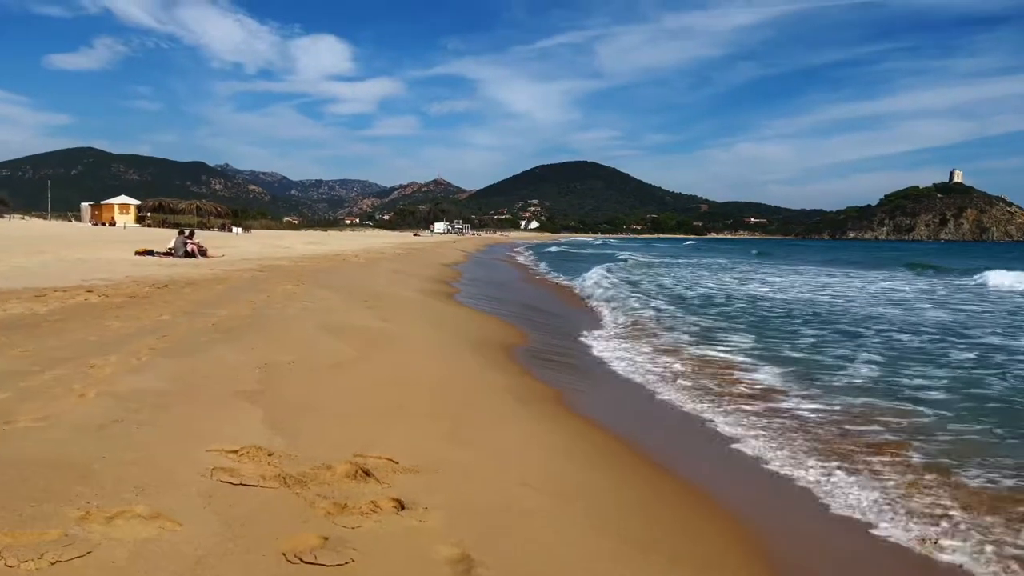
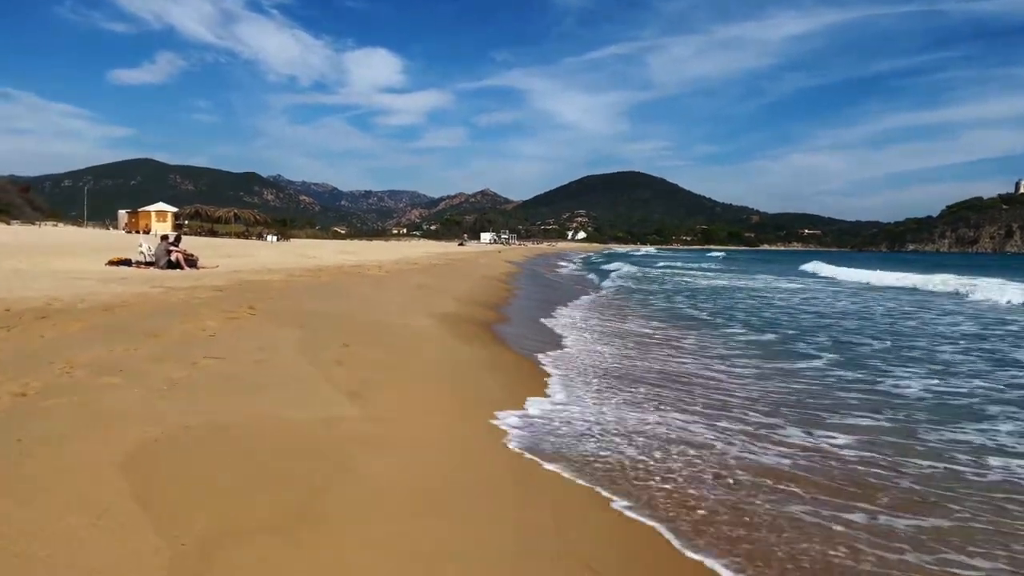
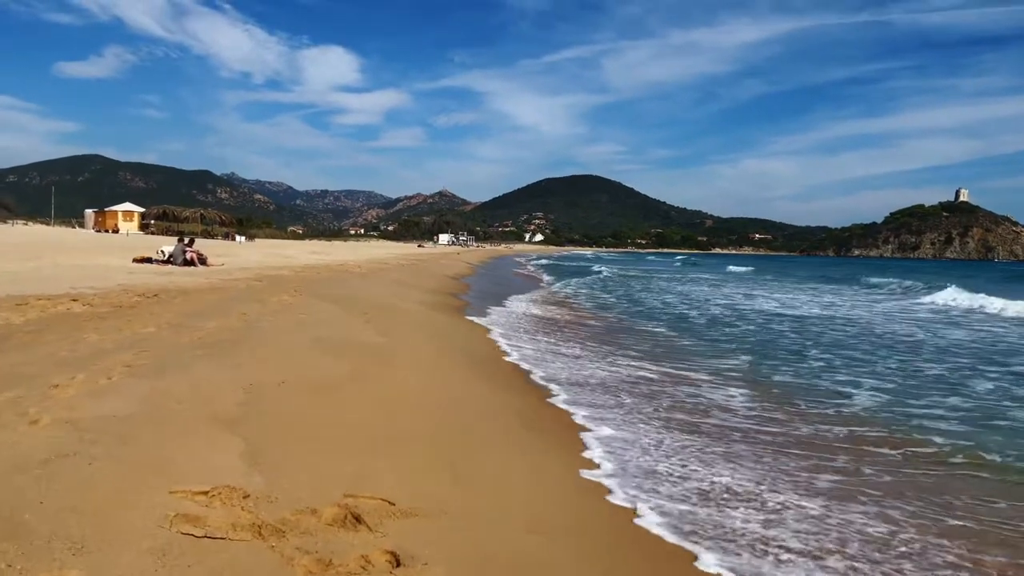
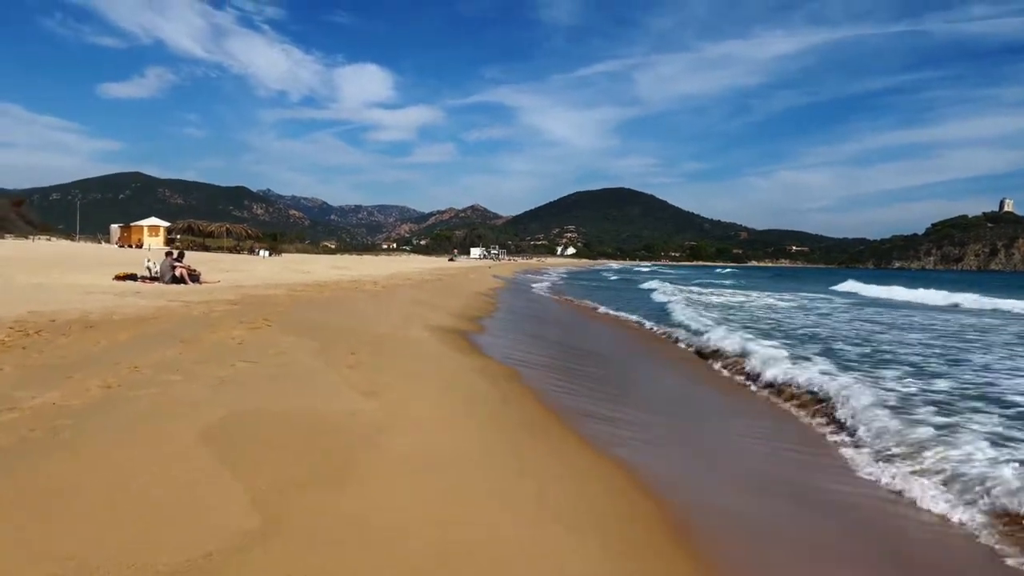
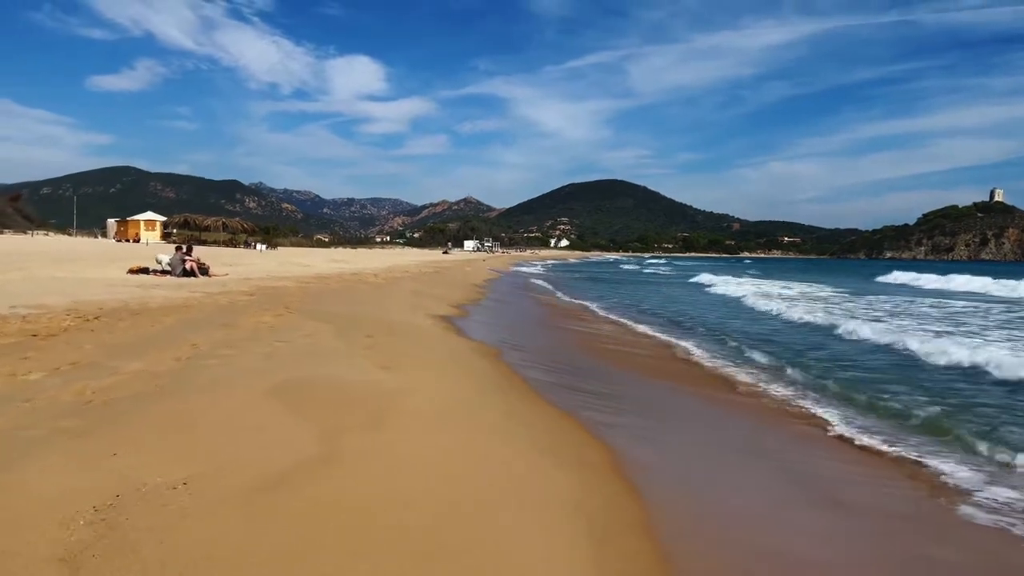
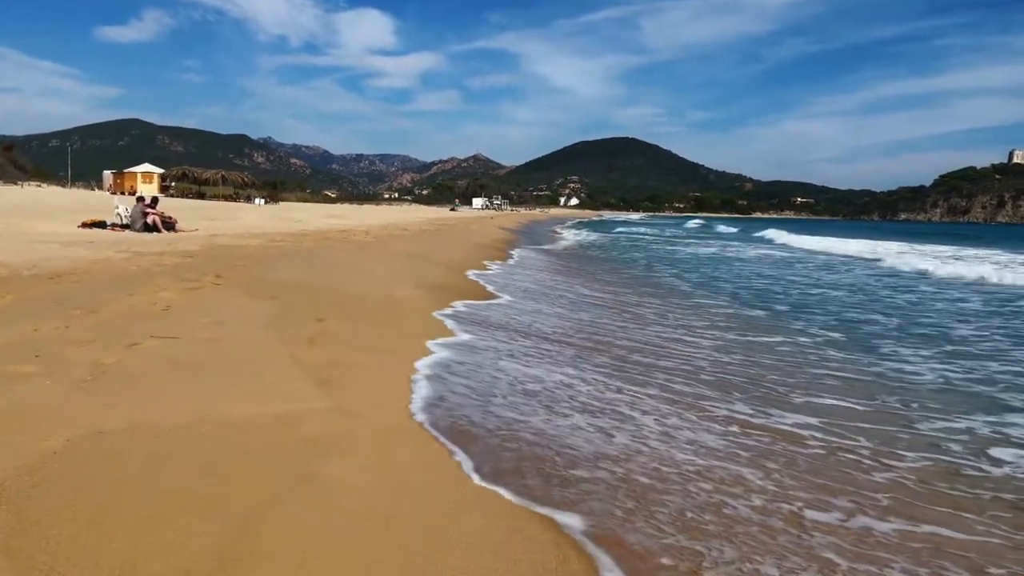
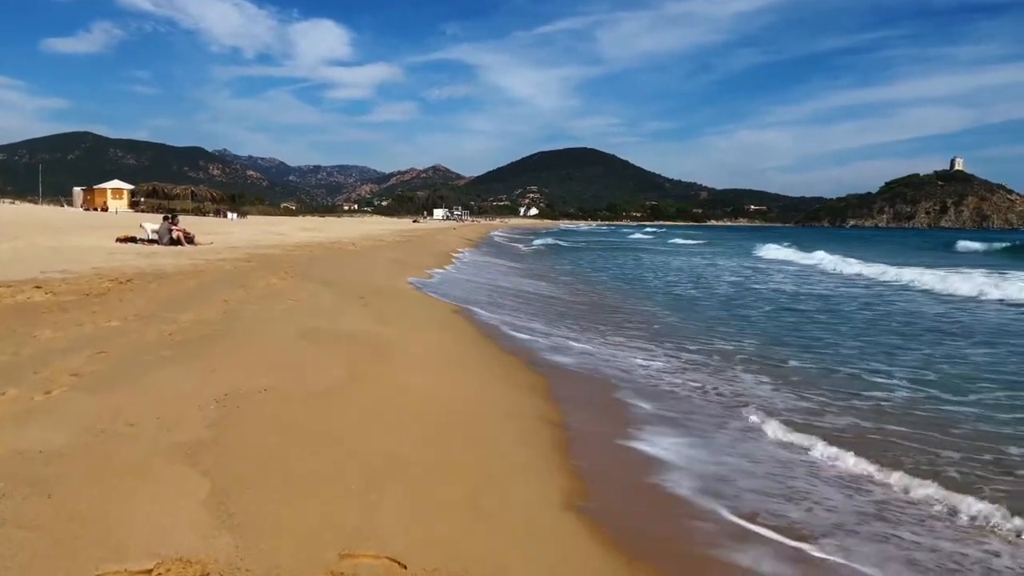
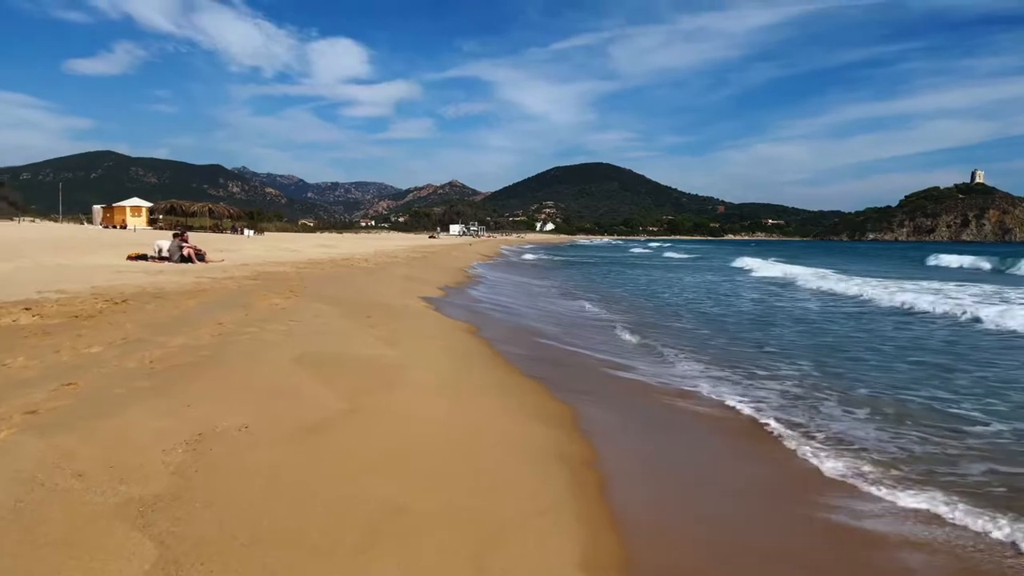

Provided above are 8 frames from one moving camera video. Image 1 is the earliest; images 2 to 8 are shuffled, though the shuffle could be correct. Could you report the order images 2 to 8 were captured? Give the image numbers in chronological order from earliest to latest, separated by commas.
3, 7, 8, 5, 4, 2, 6
